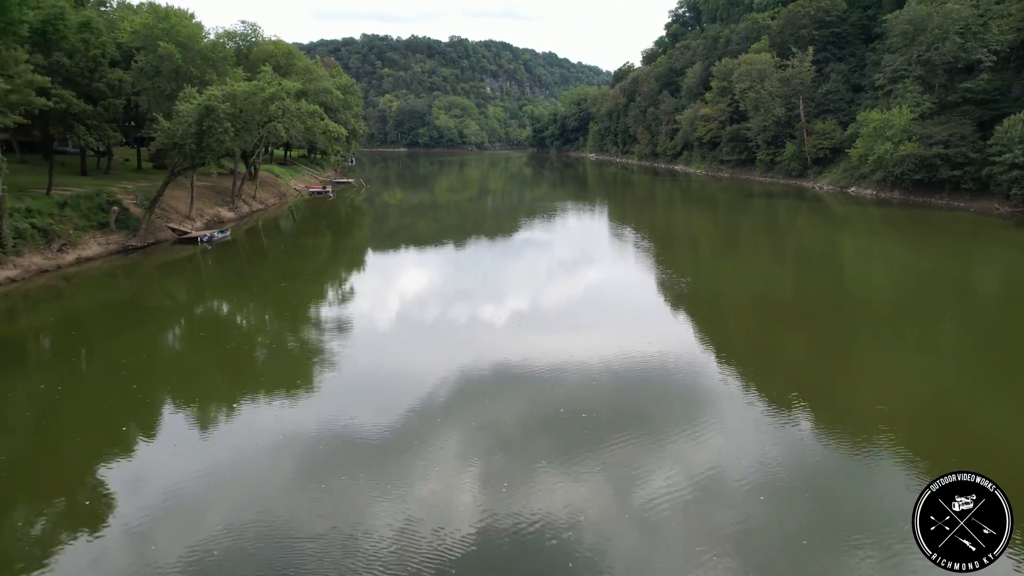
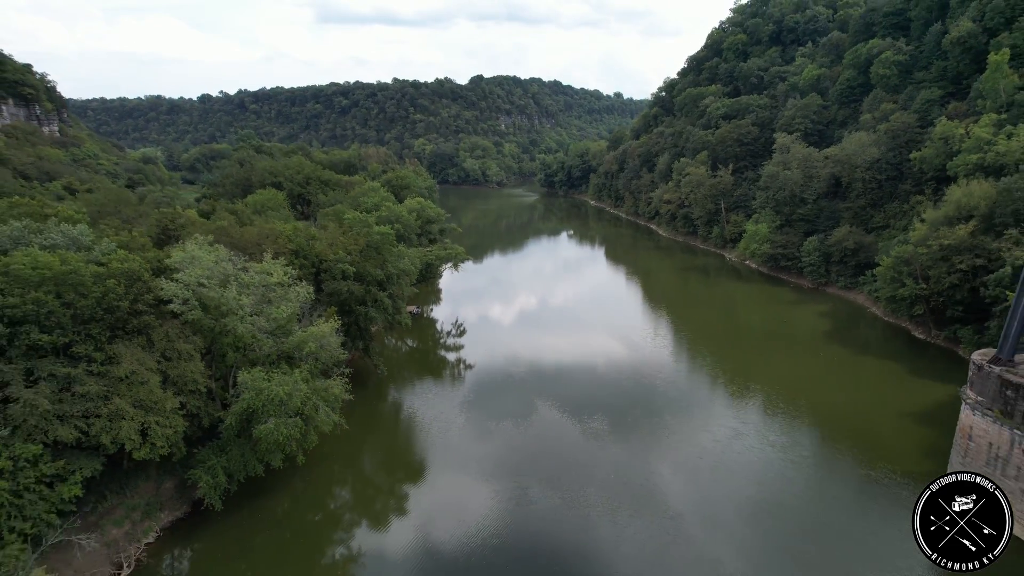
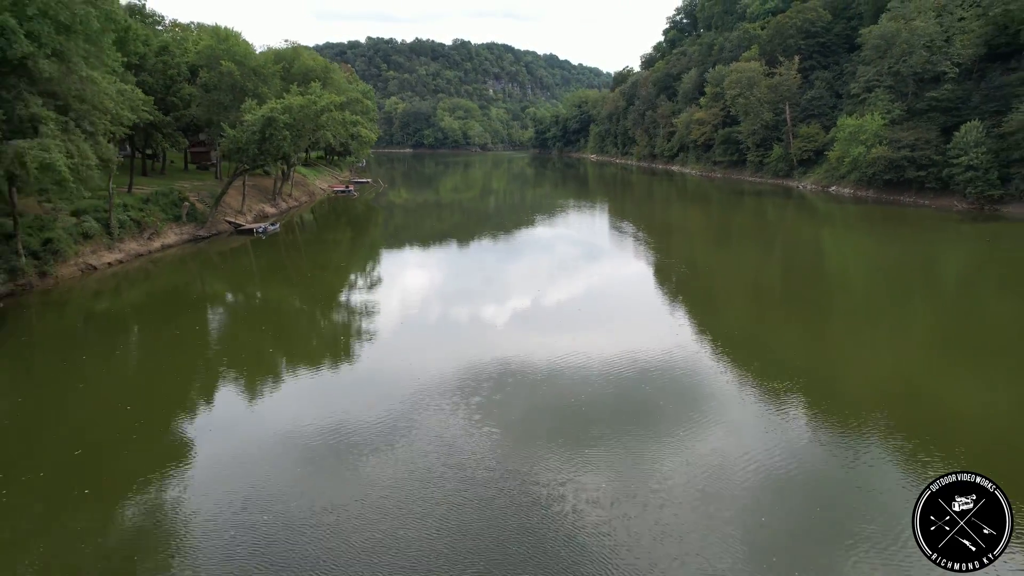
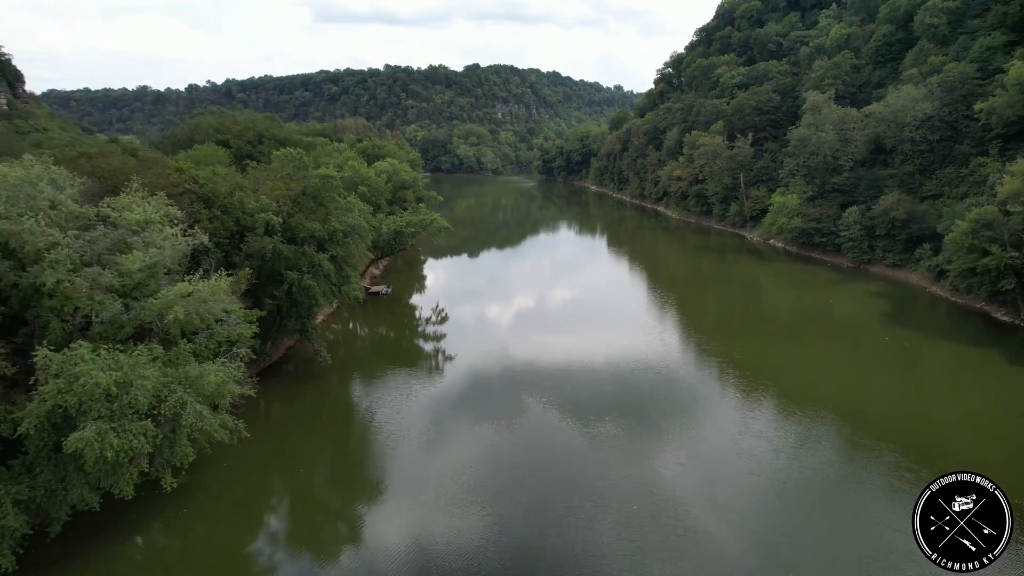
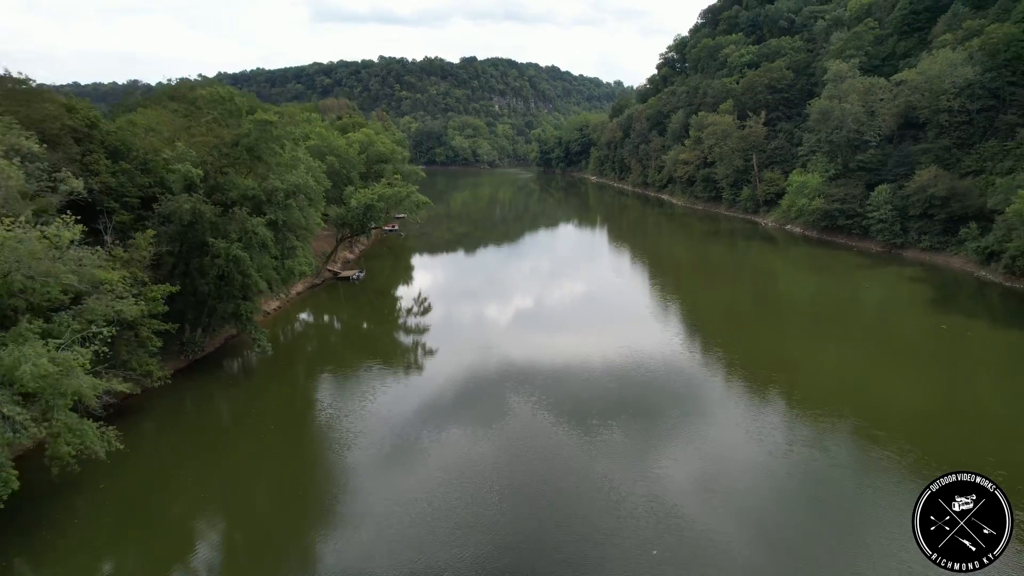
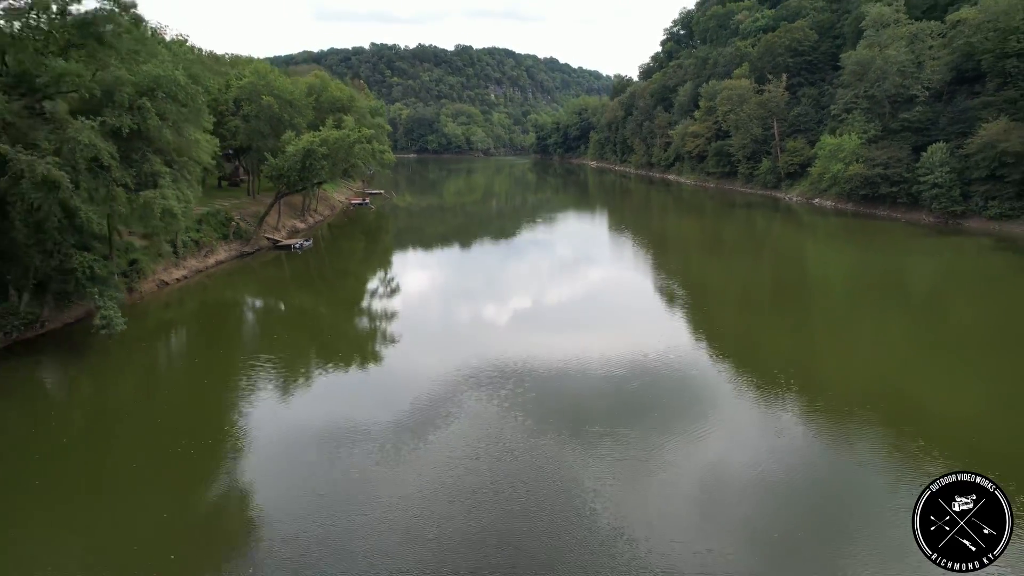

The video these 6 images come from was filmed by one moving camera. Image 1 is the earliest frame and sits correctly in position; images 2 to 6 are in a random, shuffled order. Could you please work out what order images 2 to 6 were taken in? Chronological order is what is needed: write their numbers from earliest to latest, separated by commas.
3, 6, 5, 4, 2
